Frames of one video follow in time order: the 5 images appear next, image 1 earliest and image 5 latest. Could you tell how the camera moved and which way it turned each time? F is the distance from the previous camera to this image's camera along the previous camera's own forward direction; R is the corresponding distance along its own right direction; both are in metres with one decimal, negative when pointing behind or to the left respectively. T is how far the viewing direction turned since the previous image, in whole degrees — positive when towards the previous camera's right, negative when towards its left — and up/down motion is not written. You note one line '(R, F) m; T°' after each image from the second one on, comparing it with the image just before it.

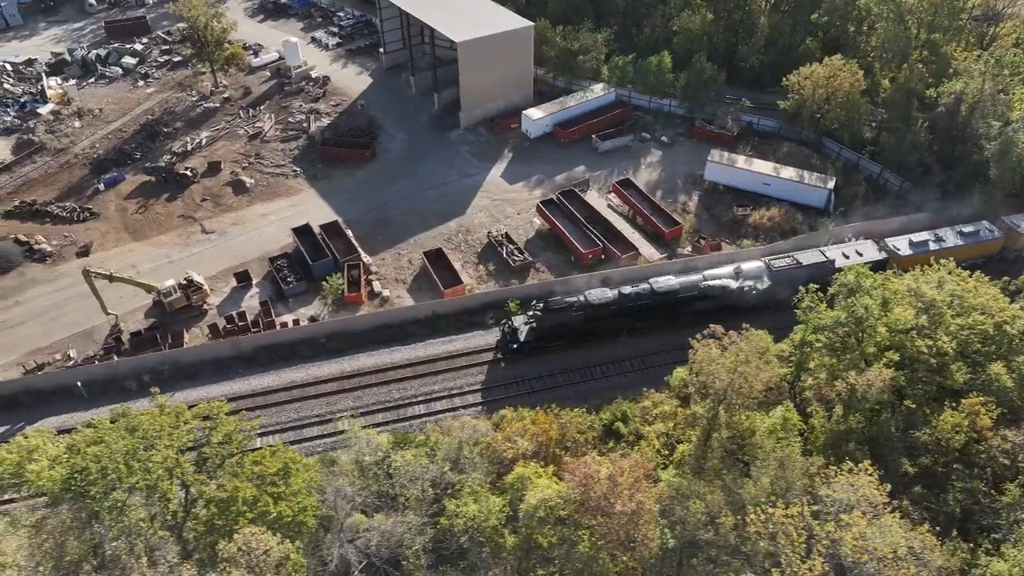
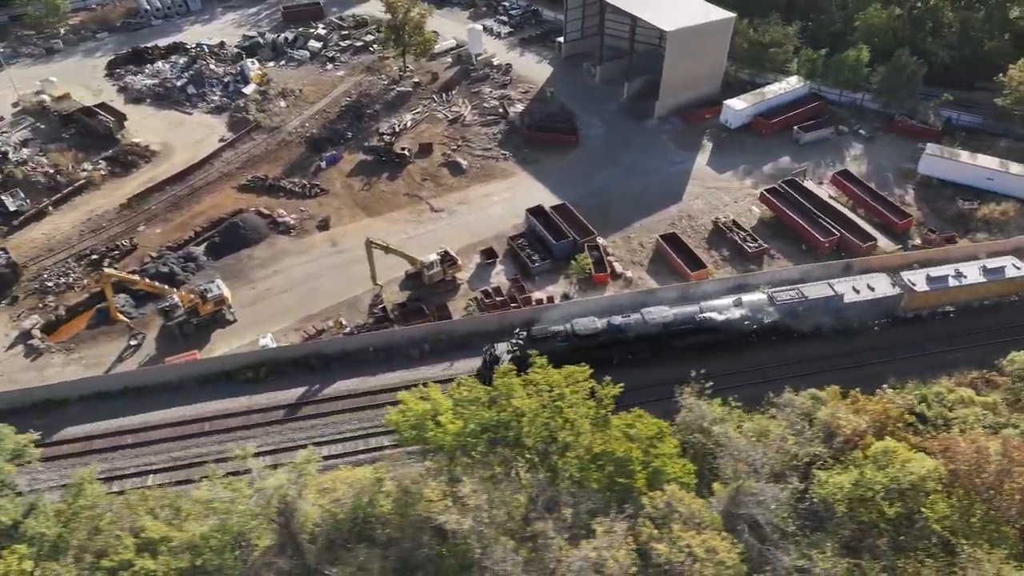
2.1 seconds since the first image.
(-10.1, -0.8) m; -3°
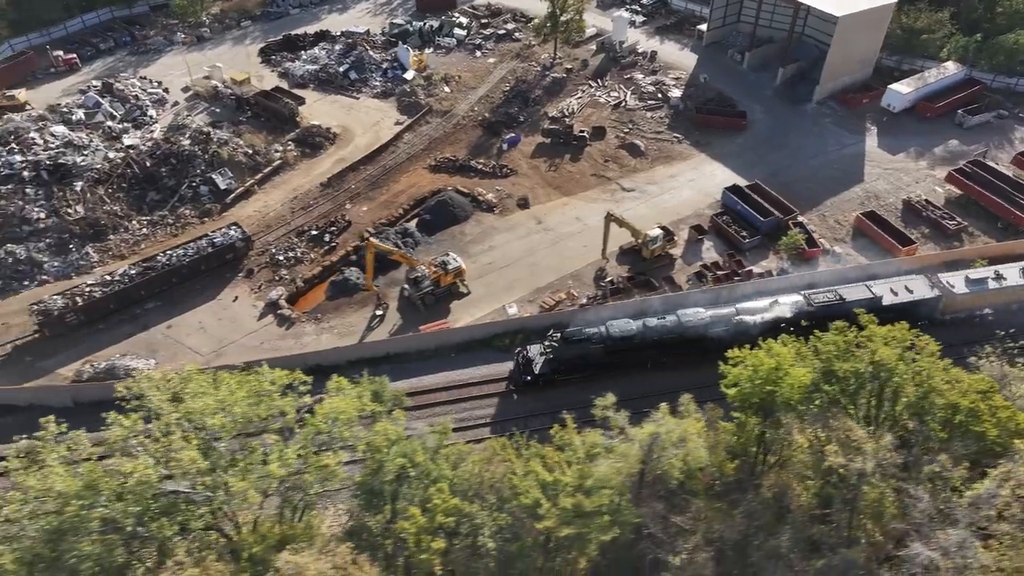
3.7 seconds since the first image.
(-10.2, -0.9) m; 0°
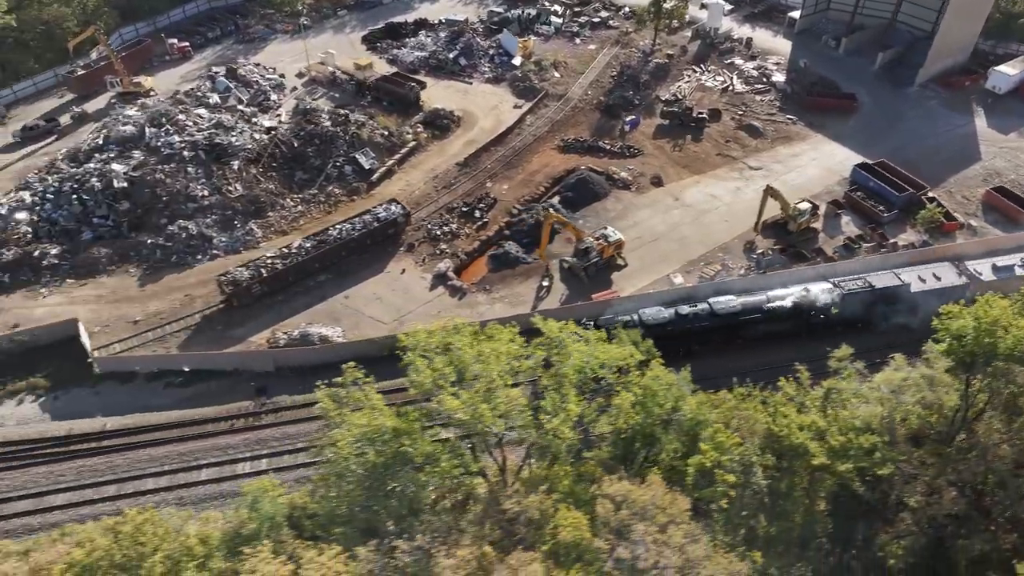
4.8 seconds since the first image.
(-7.5, -1.1) m; 0°
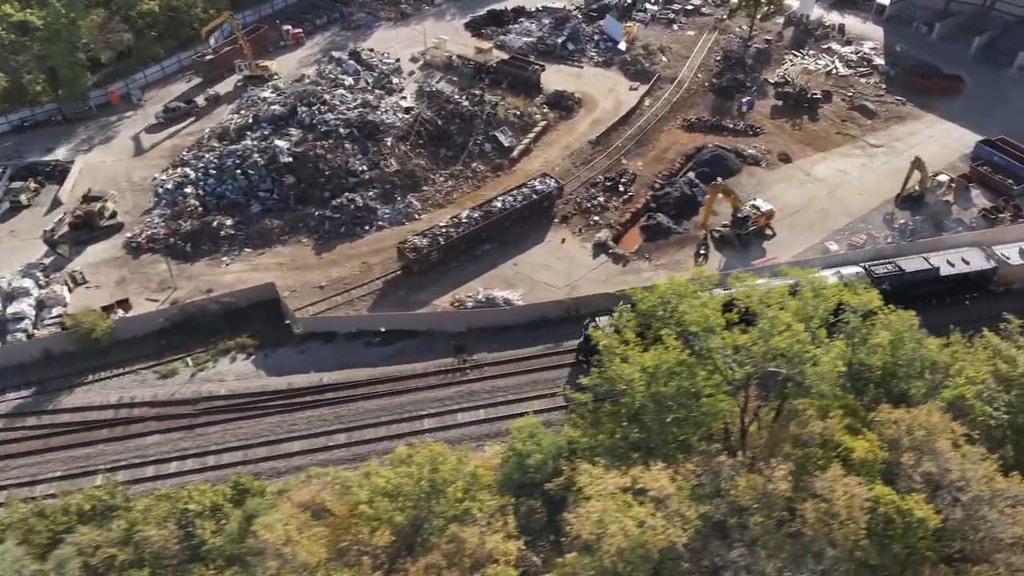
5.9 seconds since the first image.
(-7.6, -1.4) m; 0°
